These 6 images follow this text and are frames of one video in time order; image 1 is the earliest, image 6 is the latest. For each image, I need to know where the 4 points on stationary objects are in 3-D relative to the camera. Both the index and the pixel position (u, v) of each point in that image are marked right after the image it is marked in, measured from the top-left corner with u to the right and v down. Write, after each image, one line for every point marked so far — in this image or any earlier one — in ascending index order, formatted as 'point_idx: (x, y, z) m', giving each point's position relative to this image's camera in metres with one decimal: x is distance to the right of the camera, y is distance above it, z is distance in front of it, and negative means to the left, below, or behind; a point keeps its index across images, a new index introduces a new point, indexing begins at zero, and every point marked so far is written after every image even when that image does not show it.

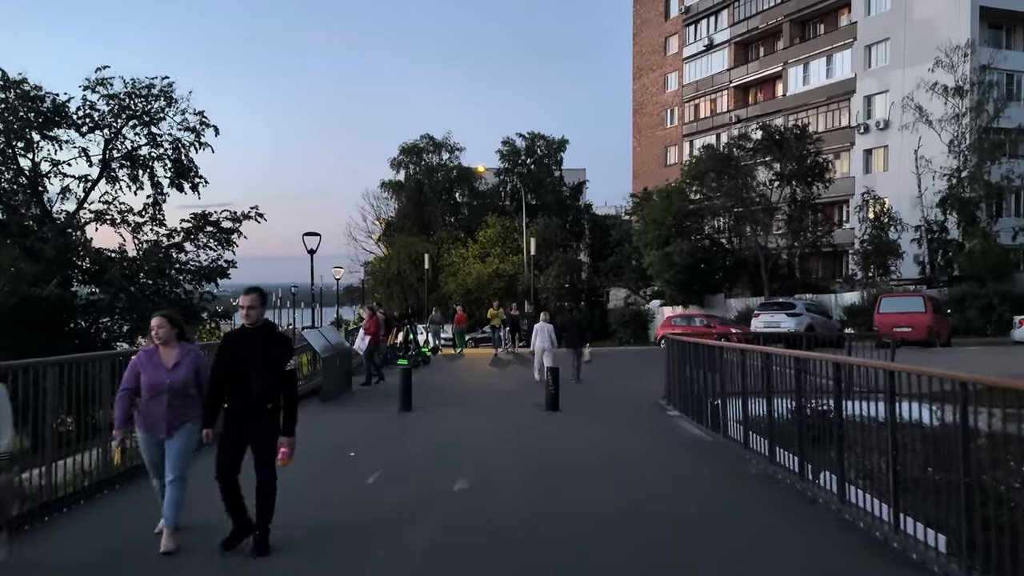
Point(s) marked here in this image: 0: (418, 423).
0: (-1.3, -1.9, +13.7) m
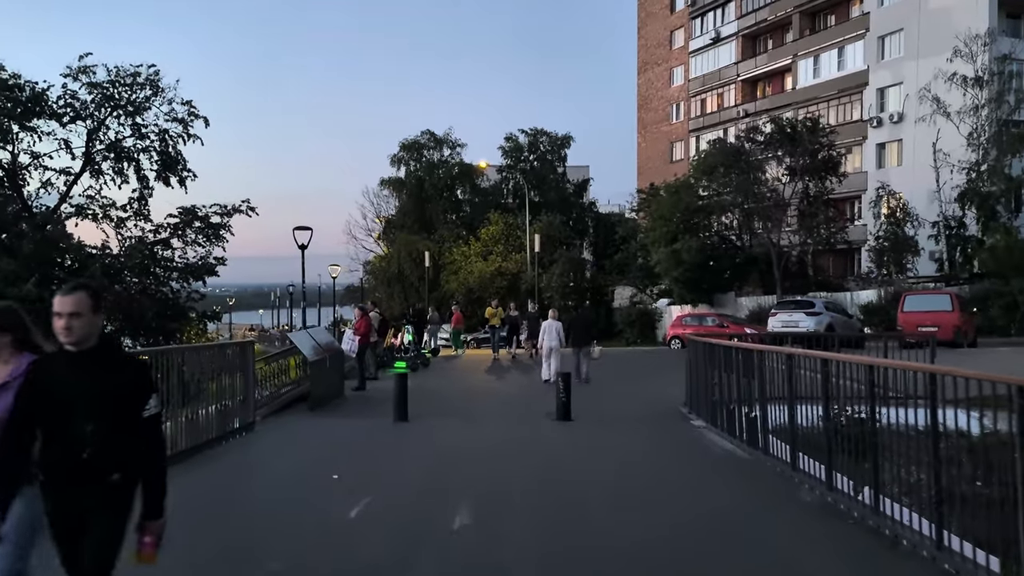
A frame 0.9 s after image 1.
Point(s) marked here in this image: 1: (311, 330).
0: (-1.3, -1.9, +12.4) m
1: (-3.3, -0.7, +15.2) m
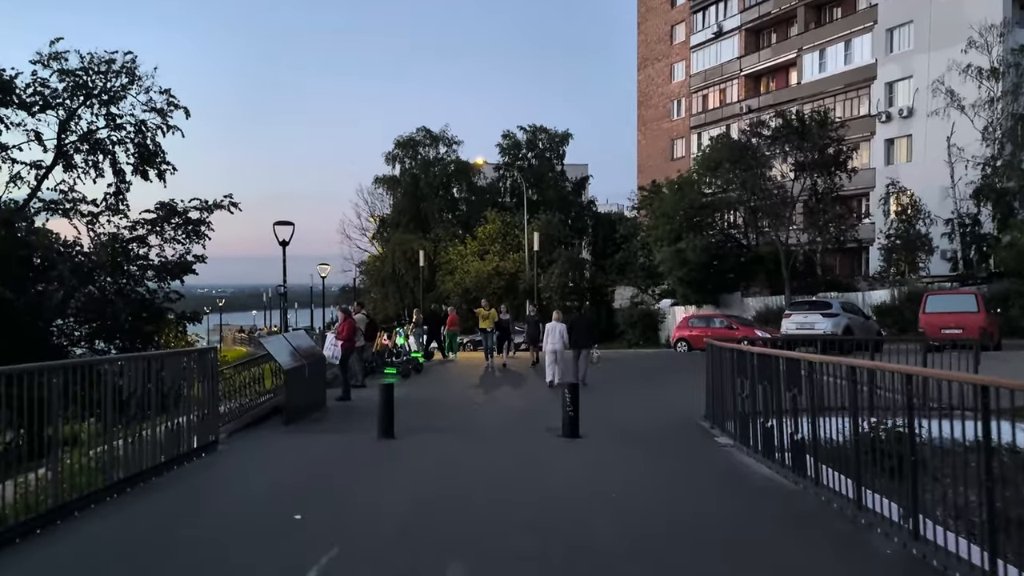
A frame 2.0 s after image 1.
0: (-1.3, -1.9, +10.9) m
1: (-3.3, -0.7, +13.8) m
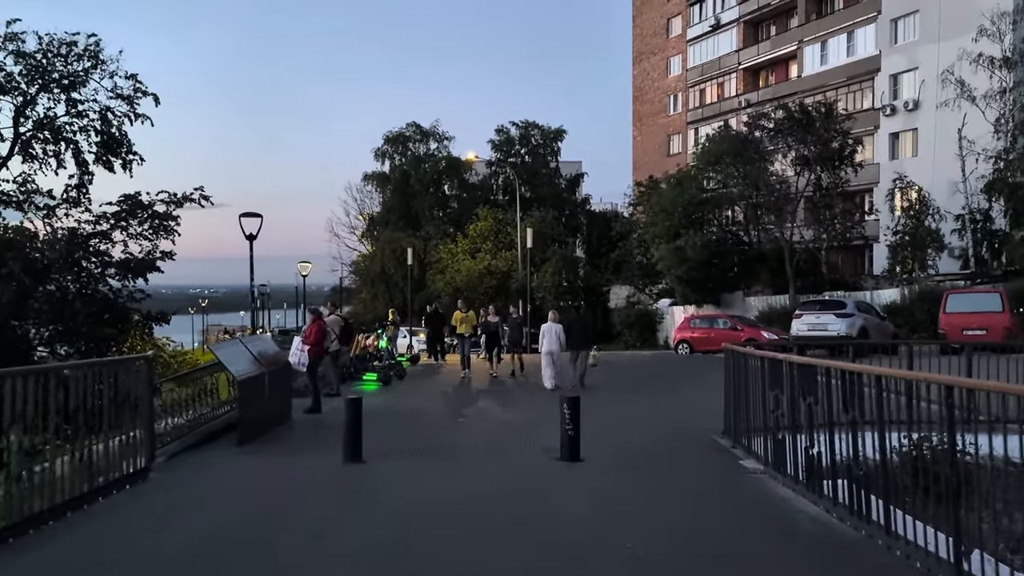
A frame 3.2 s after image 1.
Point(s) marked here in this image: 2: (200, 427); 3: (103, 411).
0: (-1.4, -1.9, +9.2) m
1: (-3.4, -0.7, +12.1) m
2: (-3.6, -1.6, +10.9) m
3: (-3.7, -1.1, +8.4) m
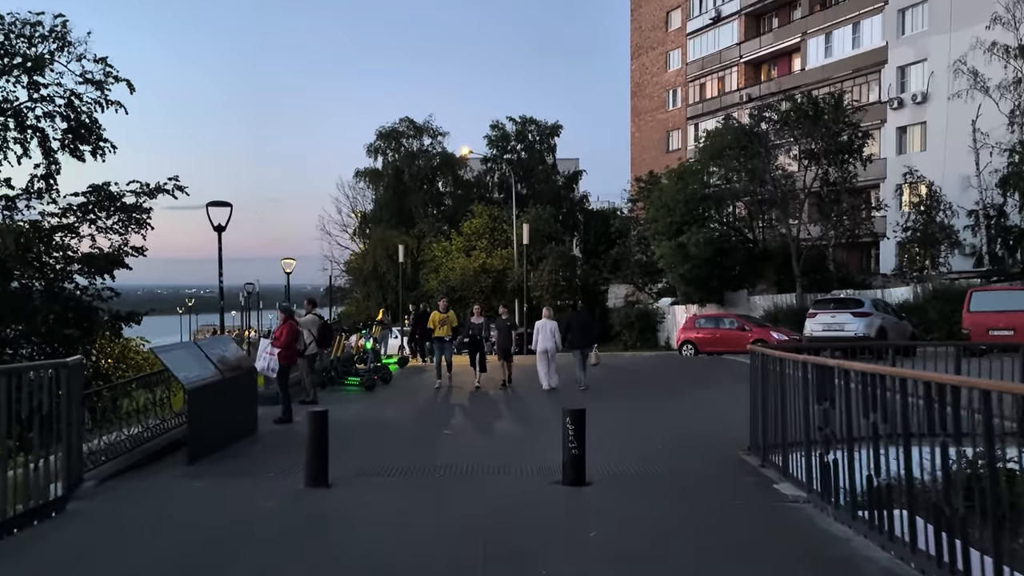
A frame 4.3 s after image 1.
0: (-1.4, -1.8, +7.8) m
1: (-3.5, -0.6, +10.7) m
2: (-3.7, -1.5, +9.5) m
3: (-3.7, -1.1, +7.0) m
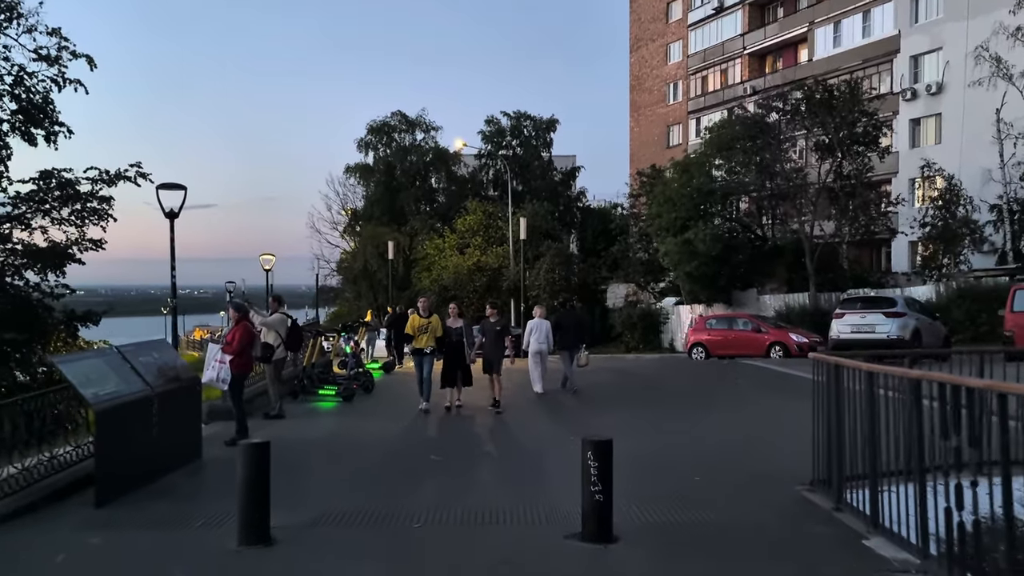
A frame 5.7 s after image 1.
0: (-1.4, -1.7, +5.8) m
1: (-3.5, -0.5, +8.7) m
2: (-3.7, -1.5, +7.5) m
3: (-3.7, -1.0, +5.0) m
